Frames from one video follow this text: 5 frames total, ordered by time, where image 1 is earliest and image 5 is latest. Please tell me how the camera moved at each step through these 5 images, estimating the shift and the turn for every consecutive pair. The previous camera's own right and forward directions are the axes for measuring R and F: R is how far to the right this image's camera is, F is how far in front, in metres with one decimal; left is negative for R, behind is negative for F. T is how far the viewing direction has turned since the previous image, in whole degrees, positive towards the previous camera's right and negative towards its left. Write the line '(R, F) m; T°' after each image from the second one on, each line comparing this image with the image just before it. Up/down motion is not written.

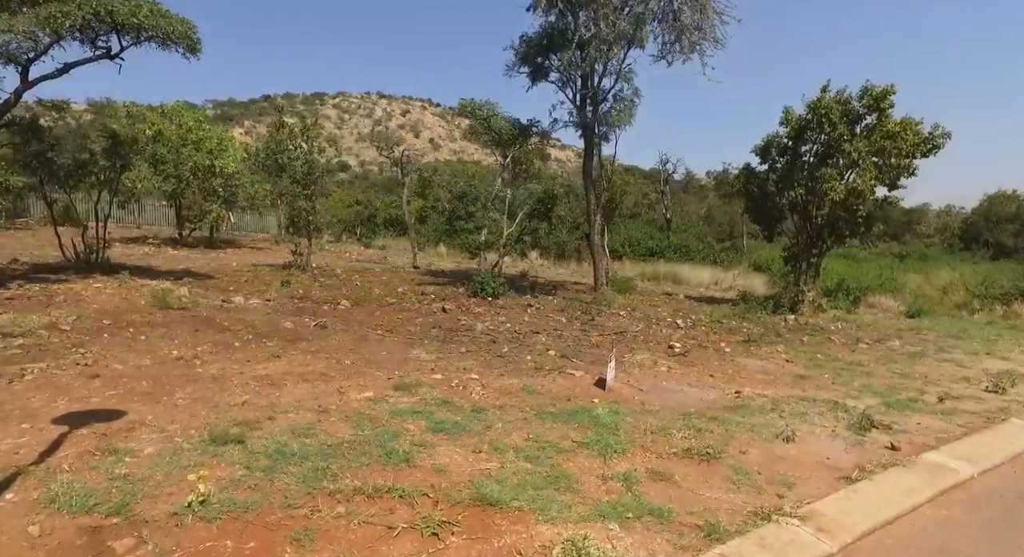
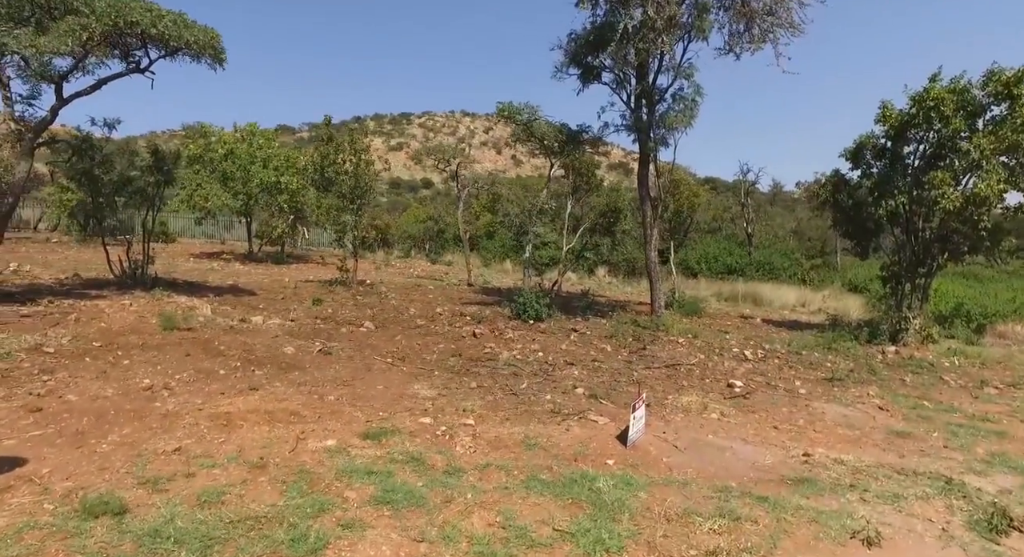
(+0.8, +1.2) m; -8°
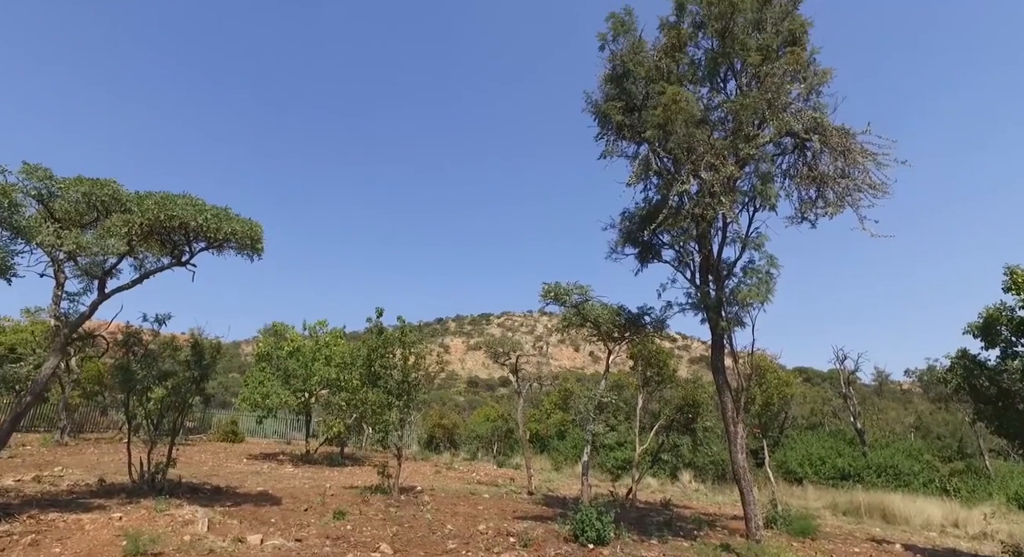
(+0.5, +1.5) m; -8°
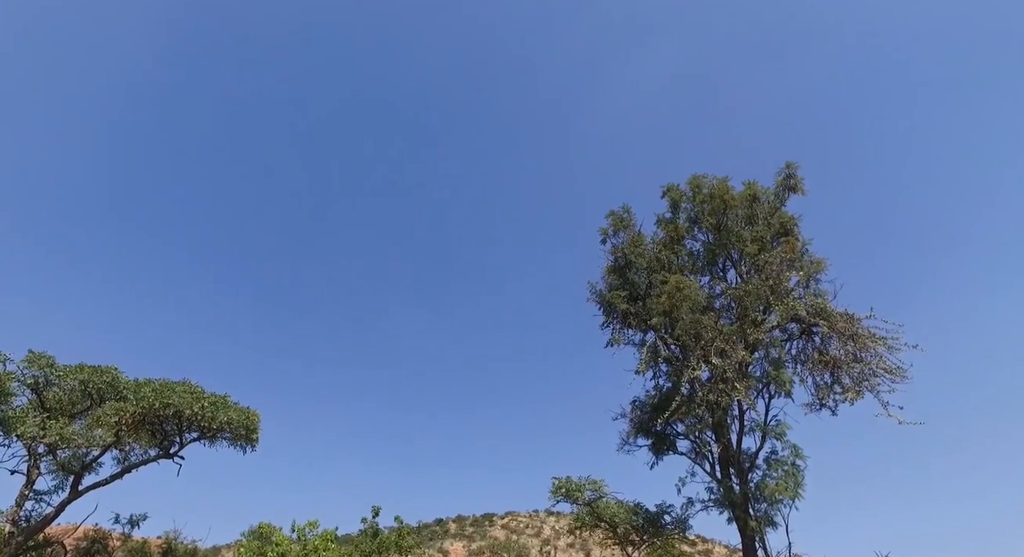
(0.0, +0.2) m; 0°
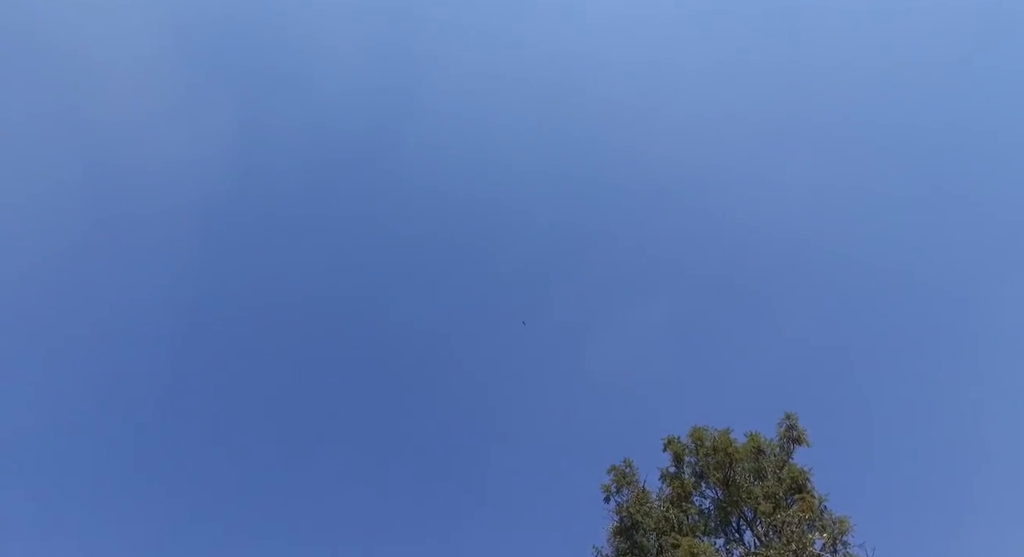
(+0.1, 0.0) m; 0°
